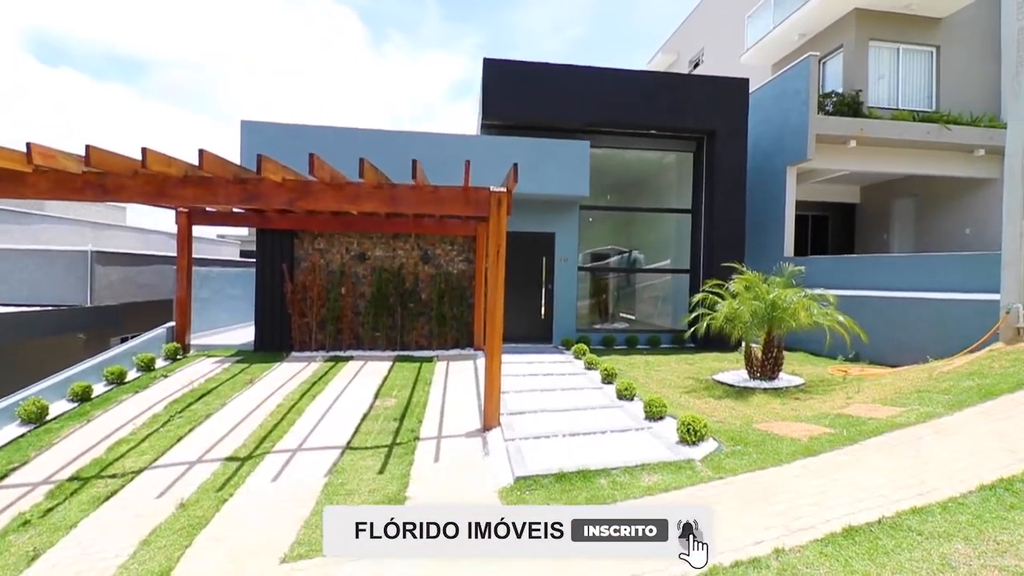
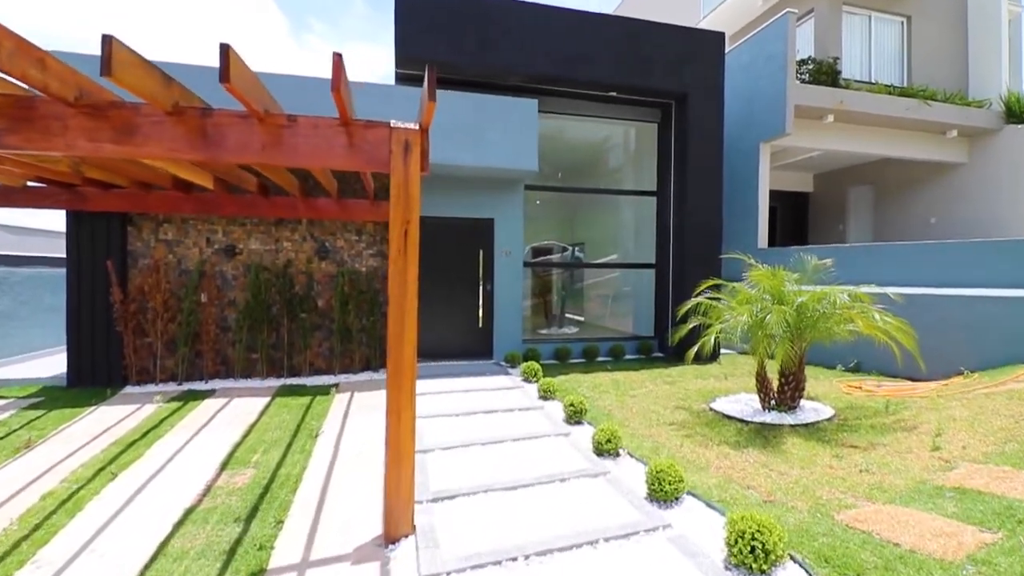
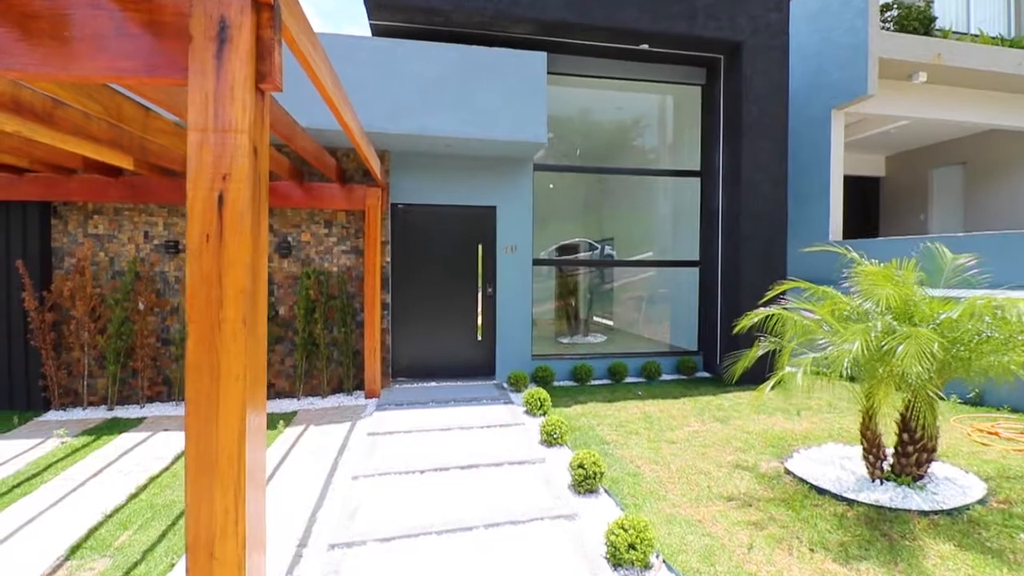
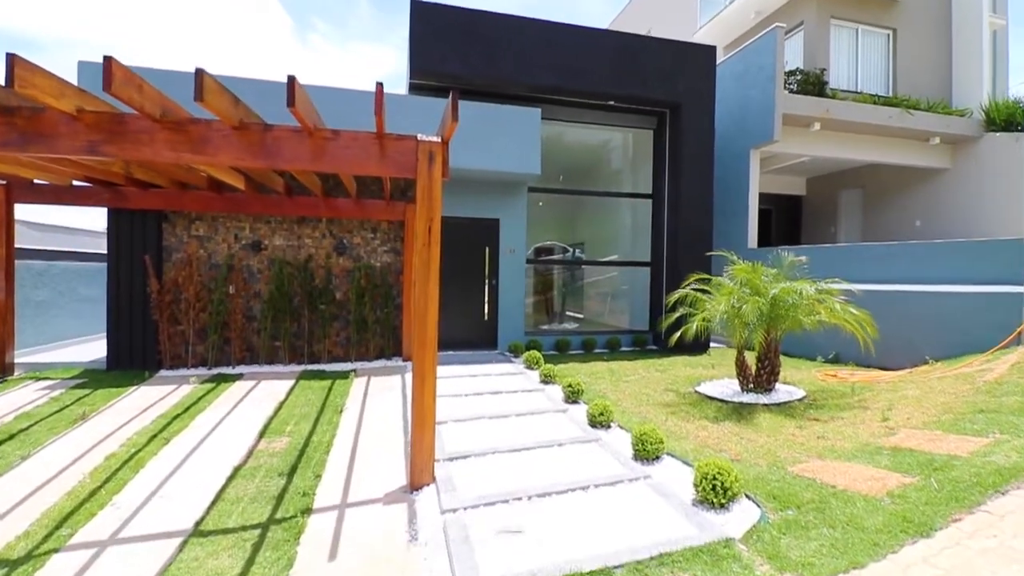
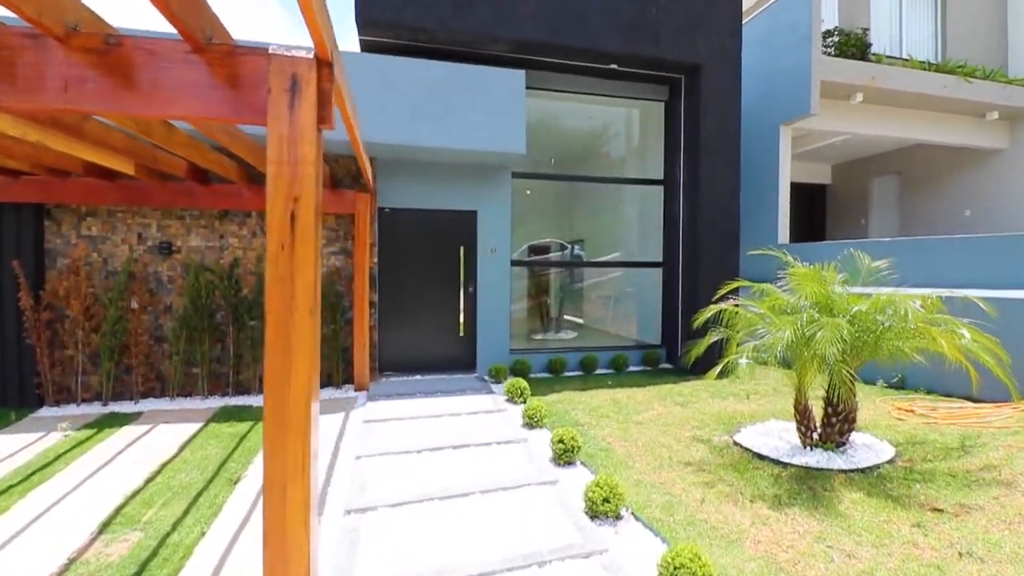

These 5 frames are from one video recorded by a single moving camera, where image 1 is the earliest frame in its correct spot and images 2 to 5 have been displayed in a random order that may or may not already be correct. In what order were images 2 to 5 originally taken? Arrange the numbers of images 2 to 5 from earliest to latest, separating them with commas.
4, 2, 5, 3
